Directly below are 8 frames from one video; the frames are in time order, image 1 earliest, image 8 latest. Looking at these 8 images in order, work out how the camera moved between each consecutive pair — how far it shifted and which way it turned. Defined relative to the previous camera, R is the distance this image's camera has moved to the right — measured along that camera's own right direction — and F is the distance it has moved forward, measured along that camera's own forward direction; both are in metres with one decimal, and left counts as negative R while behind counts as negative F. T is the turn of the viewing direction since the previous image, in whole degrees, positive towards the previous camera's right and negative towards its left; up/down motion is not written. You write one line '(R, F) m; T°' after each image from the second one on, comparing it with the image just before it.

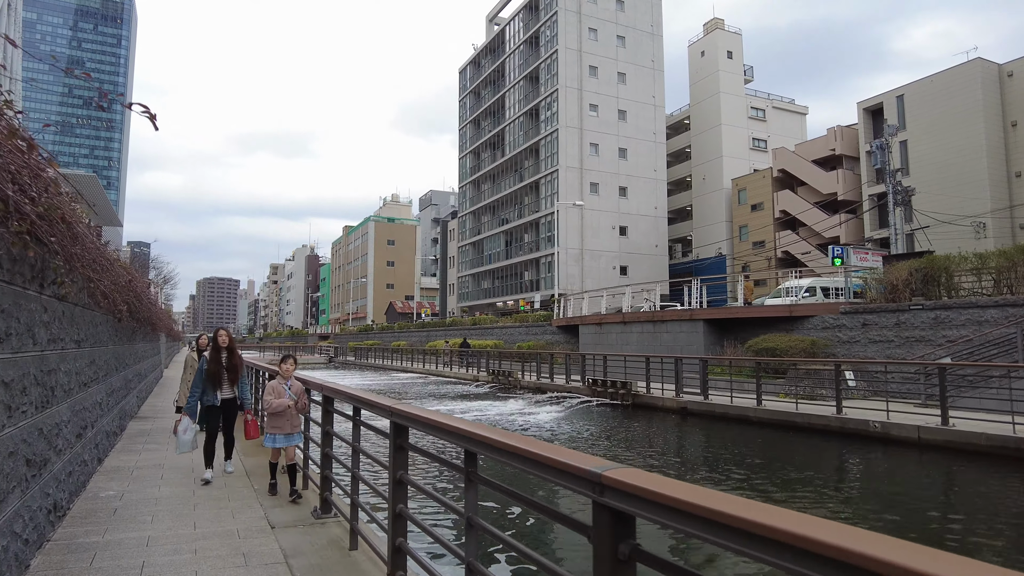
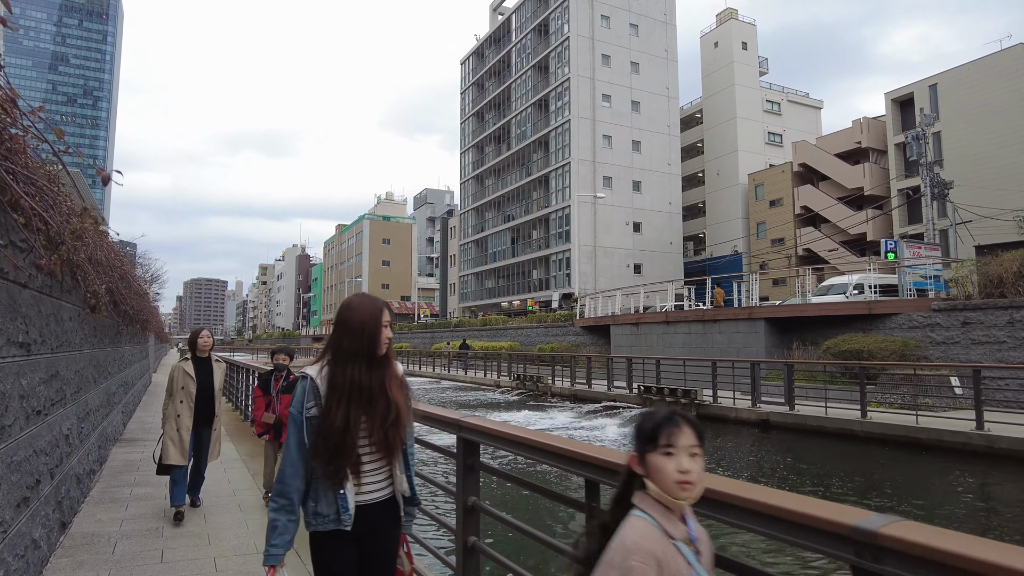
(-1.2, +2.1) m; +1°
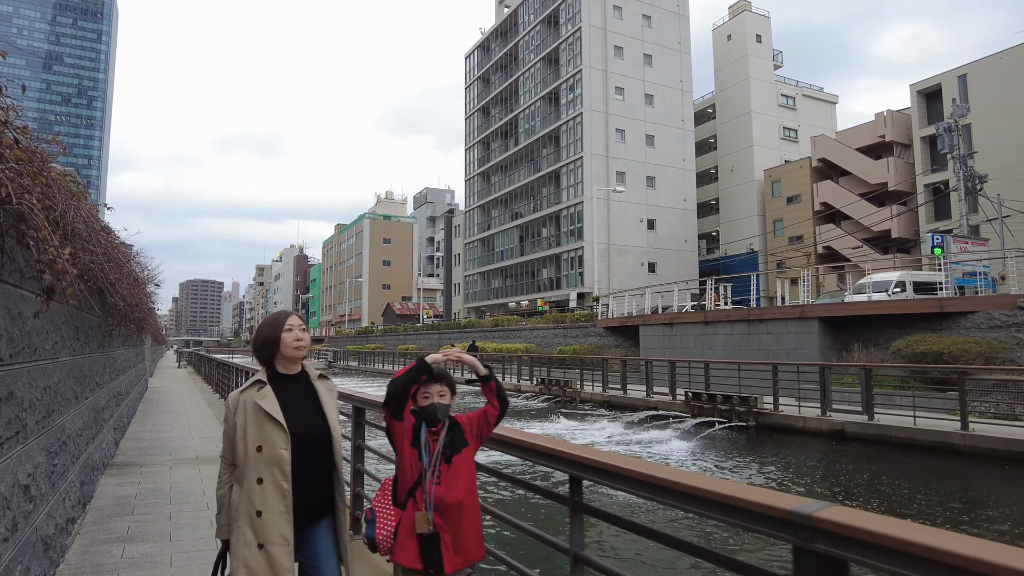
(-0.8, +1.4) m; 0°
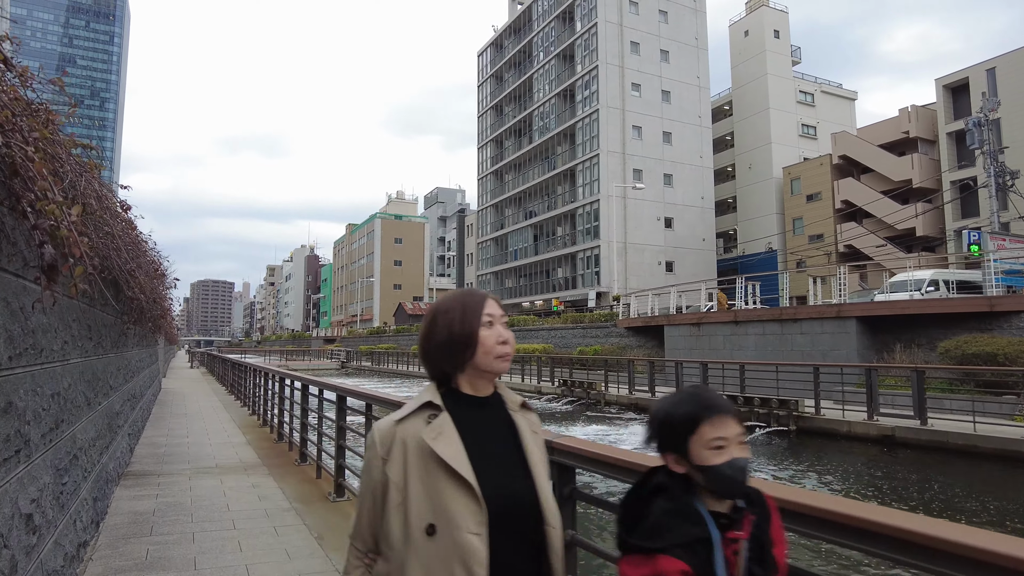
(-0.4, +0.5) m; -1°
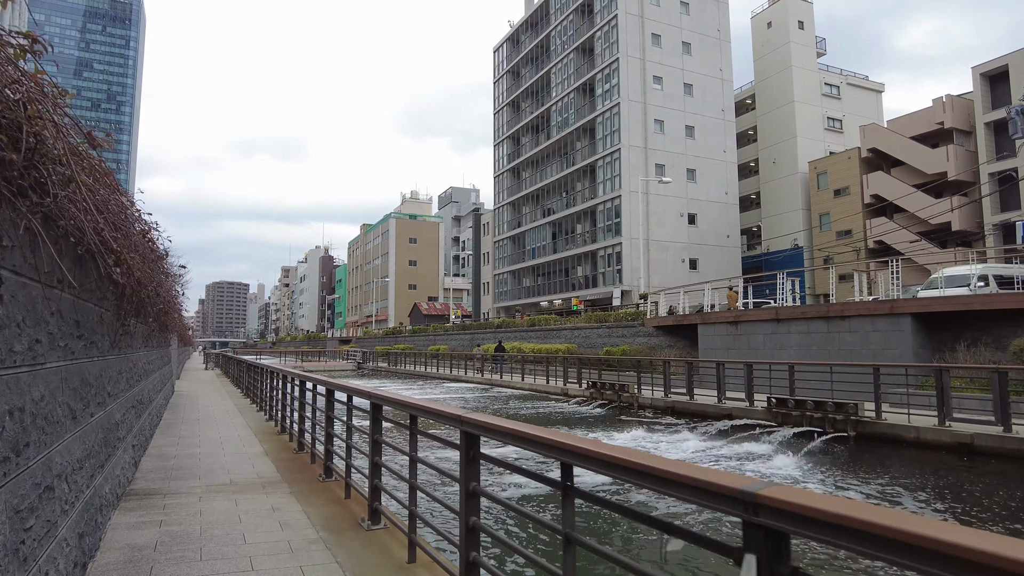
(-0.4, +0.8) m; -1°
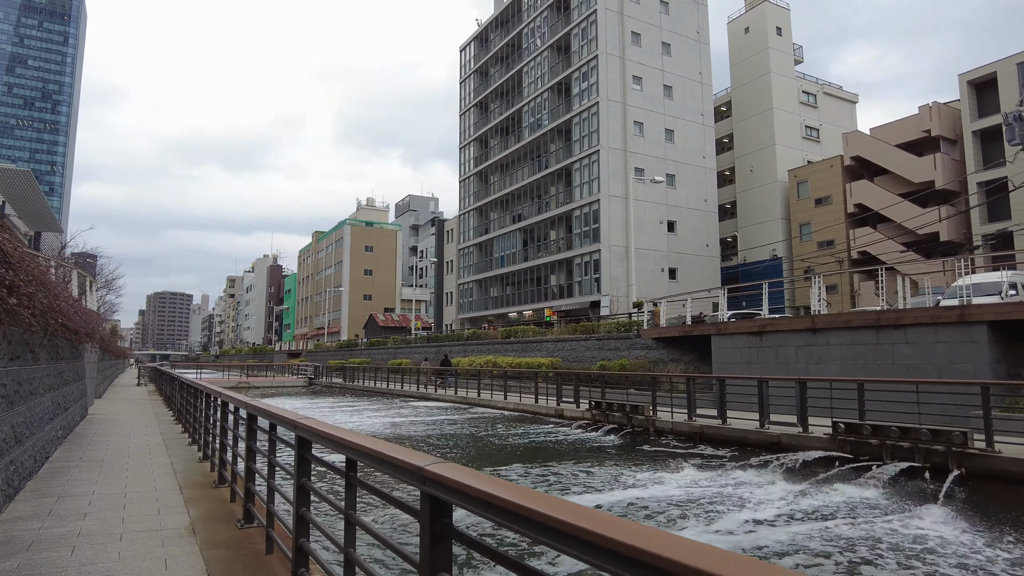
(-0.9, +2.6) m; +4°
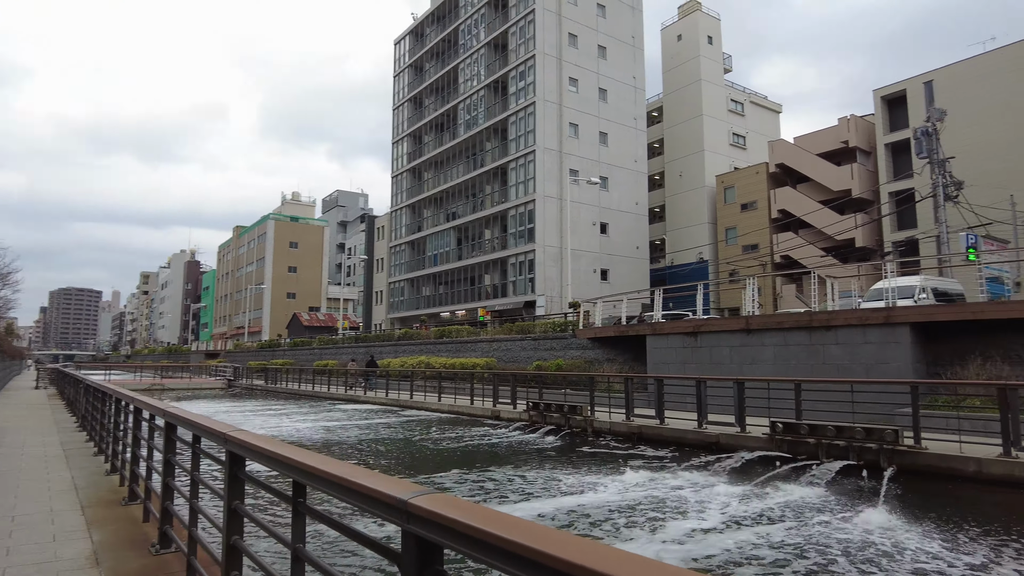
(-0.2, +0.4) m; +6°
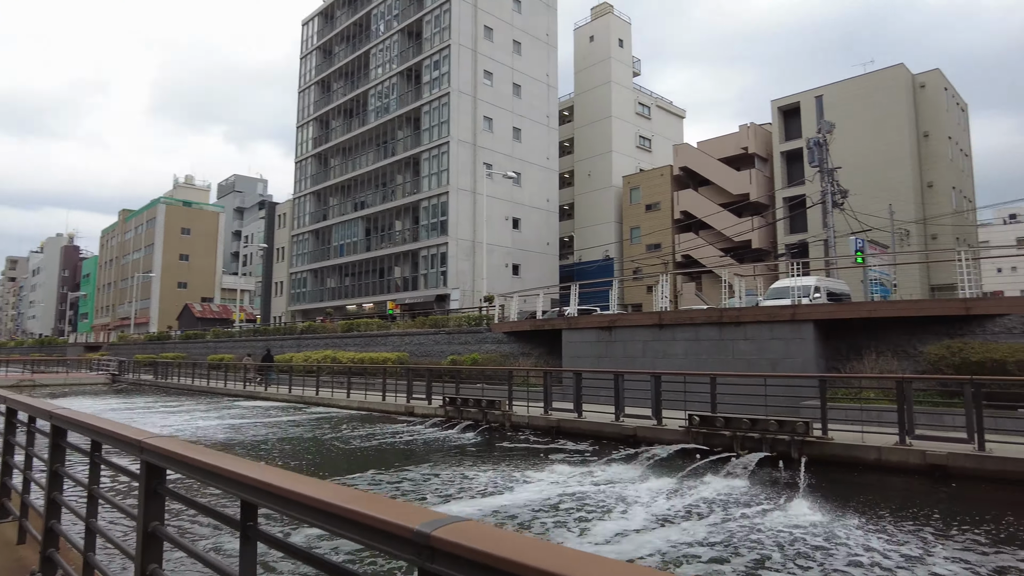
(-0.3, +0.3) m; +8°
